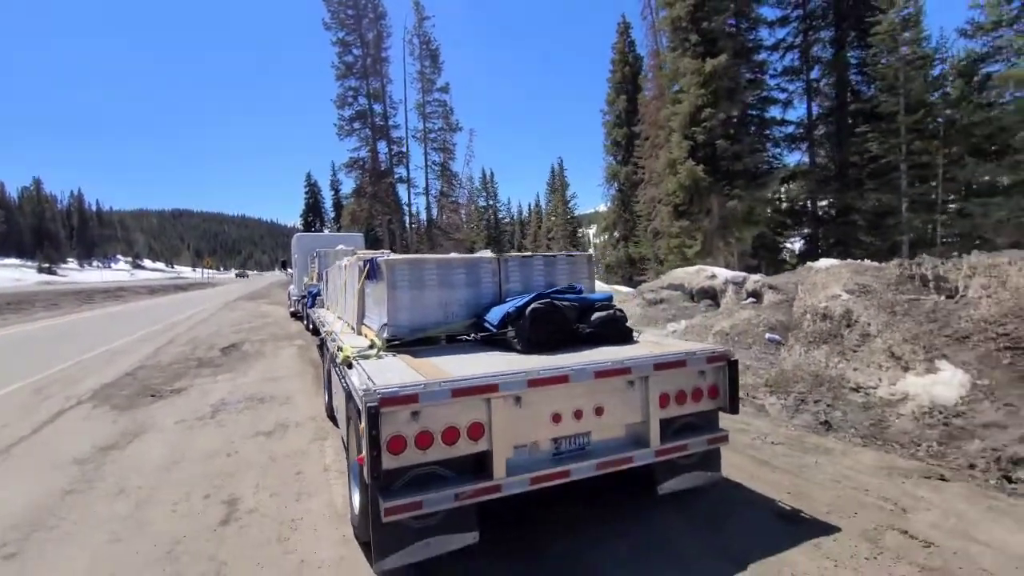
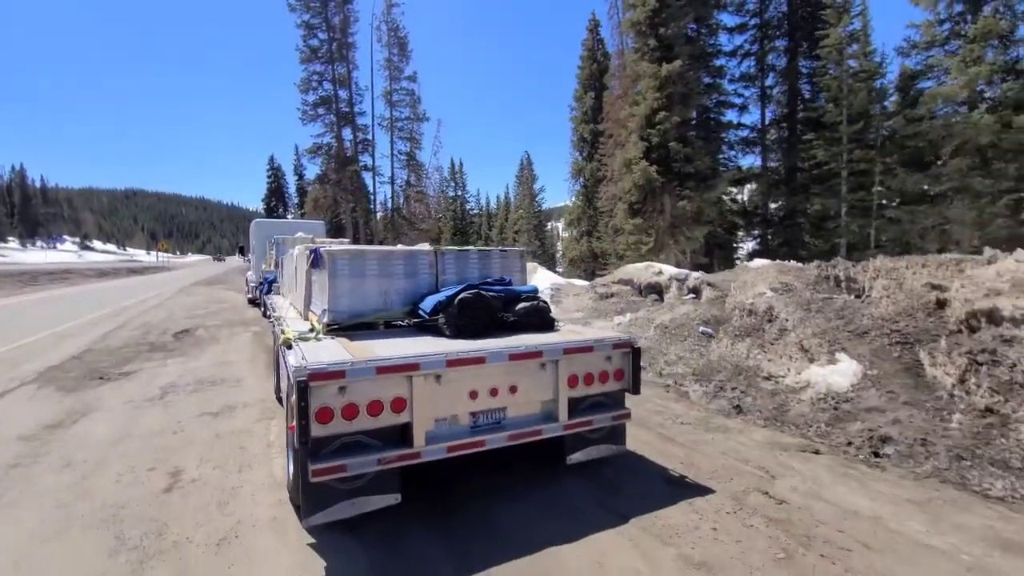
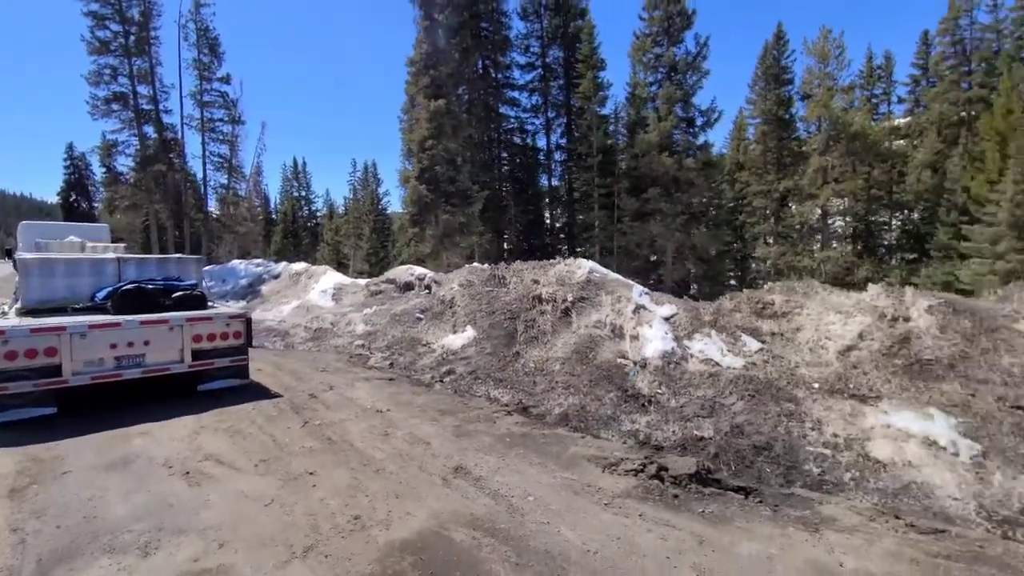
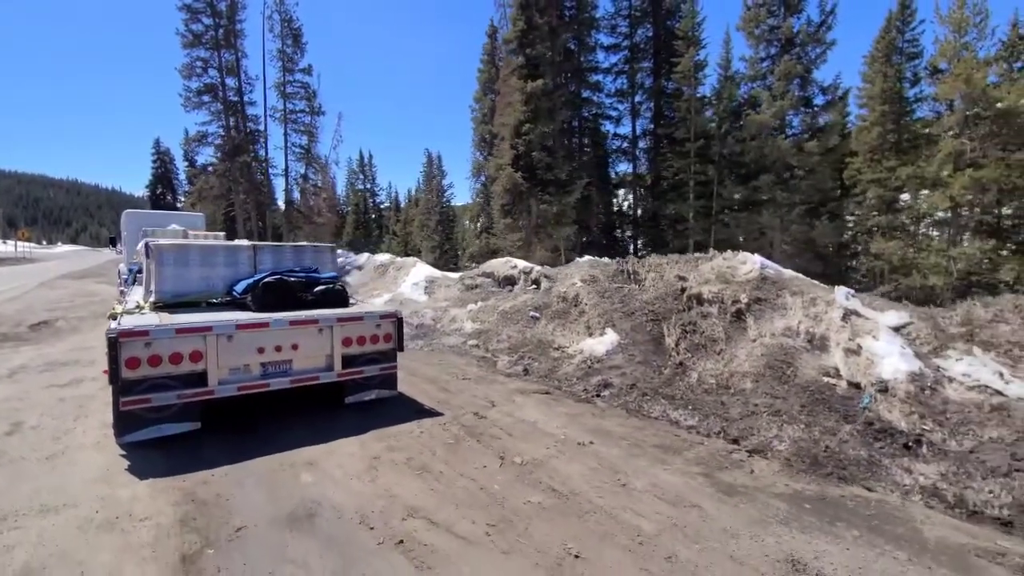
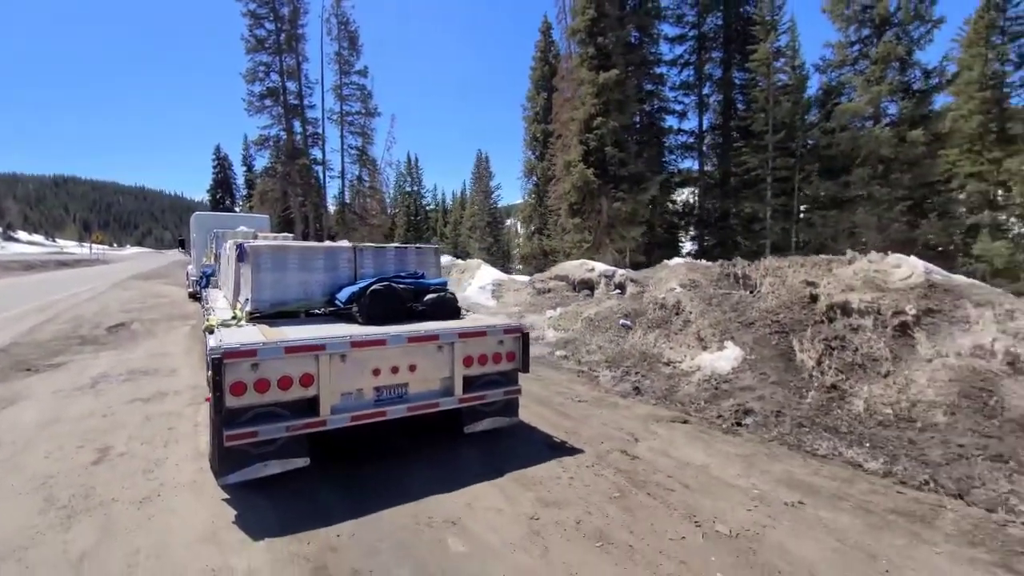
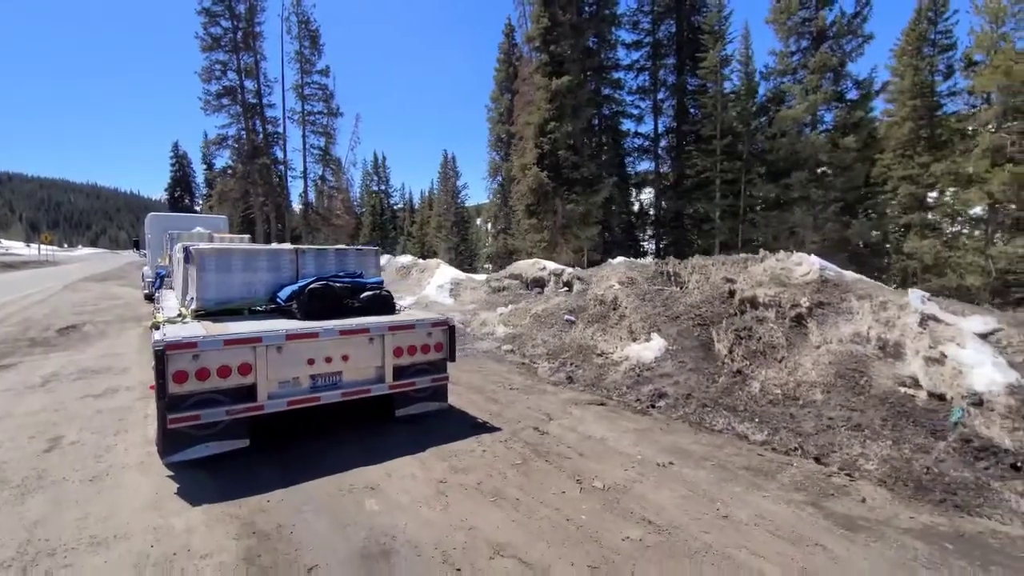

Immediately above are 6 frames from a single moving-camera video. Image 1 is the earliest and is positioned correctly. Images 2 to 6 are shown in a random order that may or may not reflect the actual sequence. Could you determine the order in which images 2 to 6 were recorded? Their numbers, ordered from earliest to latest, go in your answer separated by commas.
2, 5, 6, 4, 3
